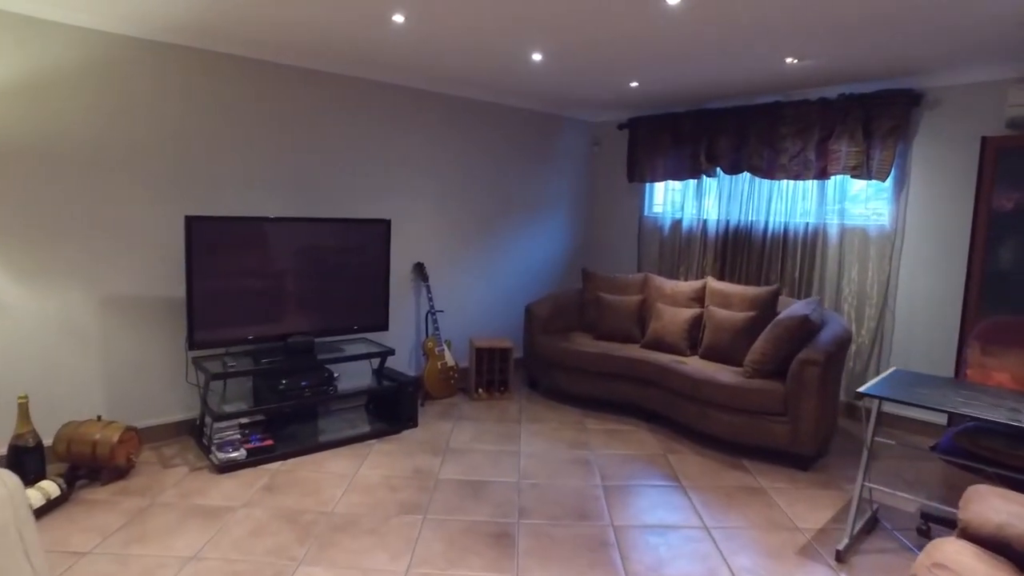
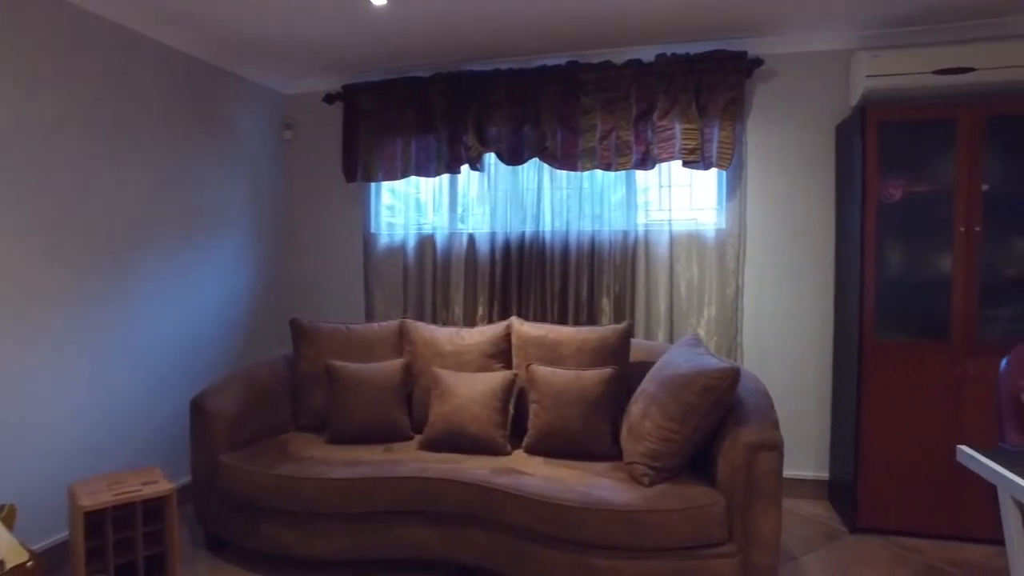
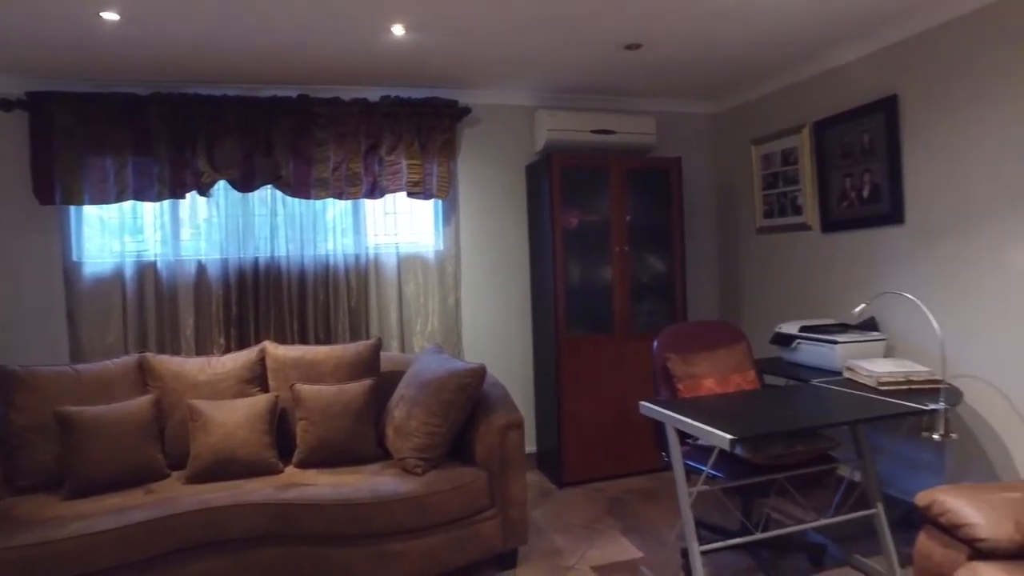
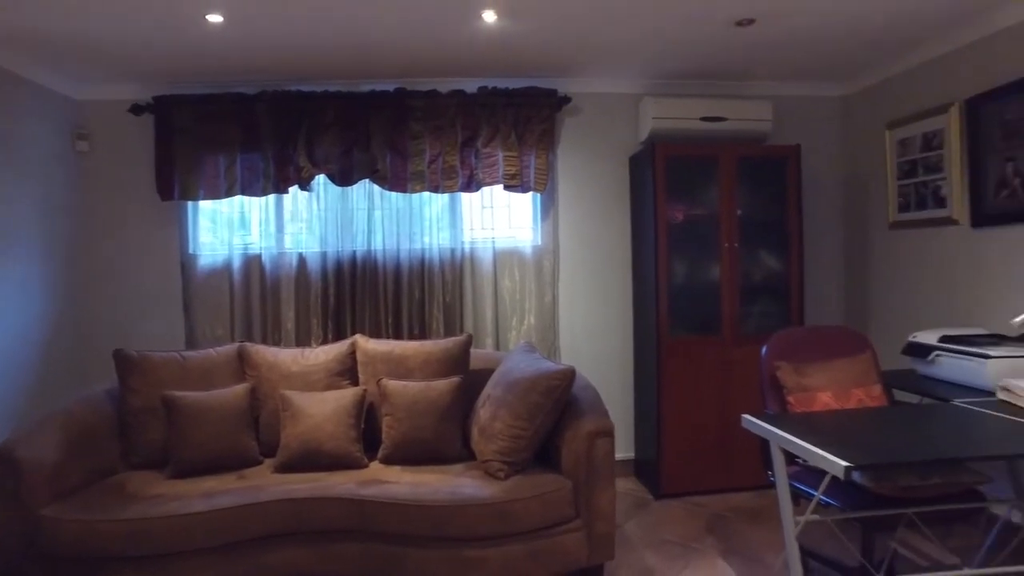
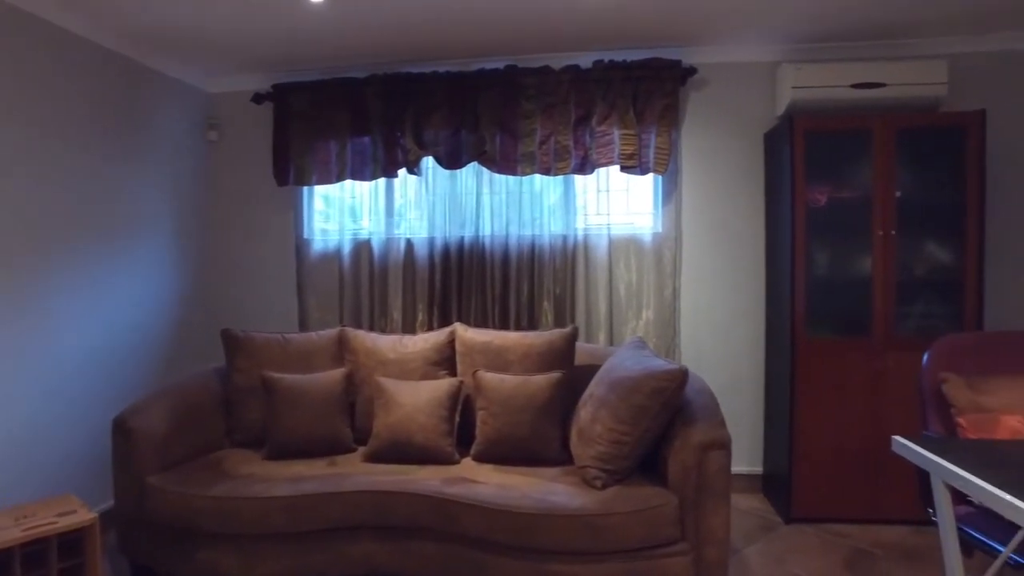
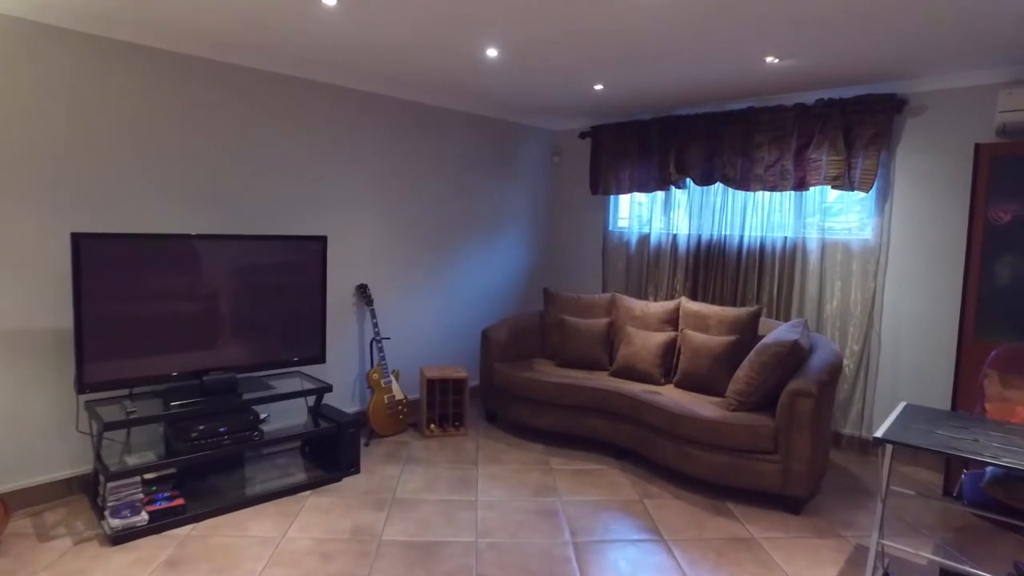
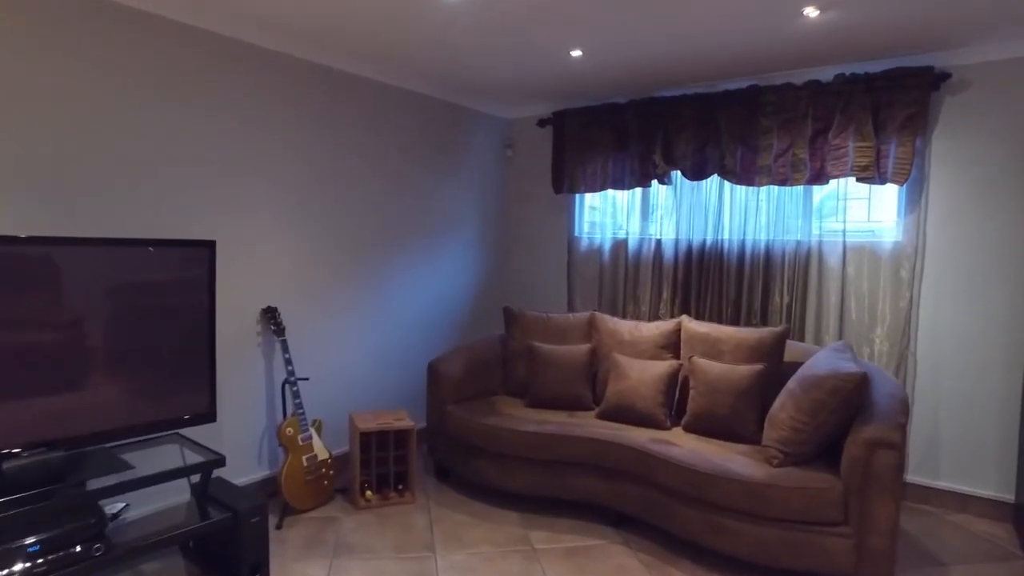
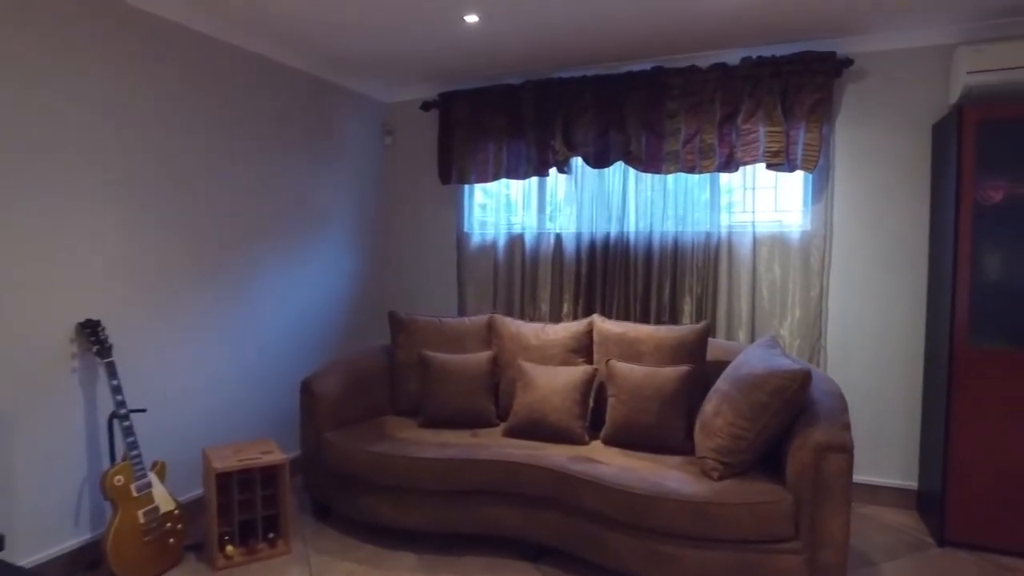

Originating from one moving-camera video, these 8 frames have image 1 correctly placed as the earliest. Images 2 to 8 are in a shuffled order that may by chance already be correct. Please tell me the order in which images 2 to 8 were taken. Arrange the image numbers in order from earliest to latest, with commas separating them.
6, 7, 8, 2, 5, 4, 3
